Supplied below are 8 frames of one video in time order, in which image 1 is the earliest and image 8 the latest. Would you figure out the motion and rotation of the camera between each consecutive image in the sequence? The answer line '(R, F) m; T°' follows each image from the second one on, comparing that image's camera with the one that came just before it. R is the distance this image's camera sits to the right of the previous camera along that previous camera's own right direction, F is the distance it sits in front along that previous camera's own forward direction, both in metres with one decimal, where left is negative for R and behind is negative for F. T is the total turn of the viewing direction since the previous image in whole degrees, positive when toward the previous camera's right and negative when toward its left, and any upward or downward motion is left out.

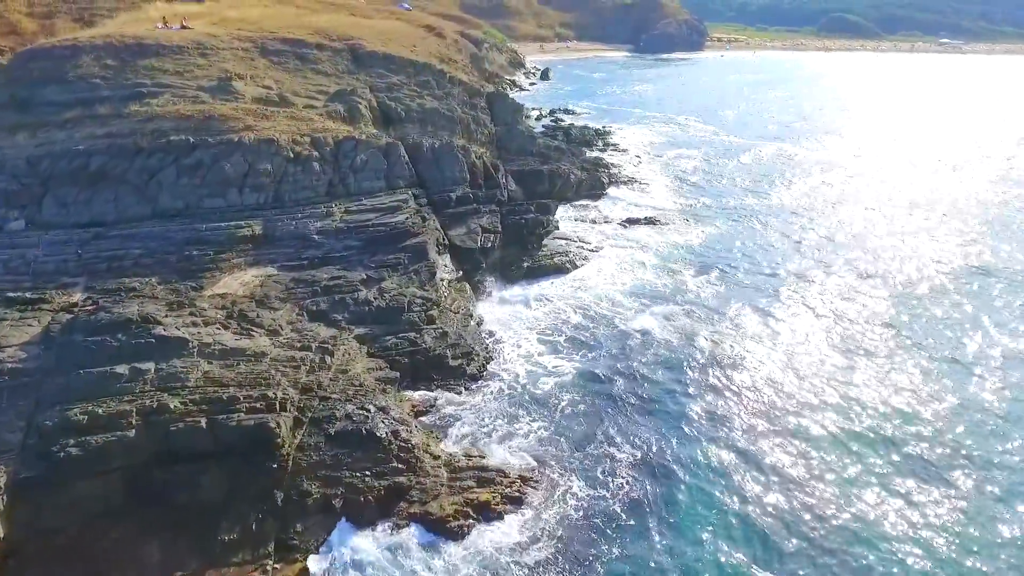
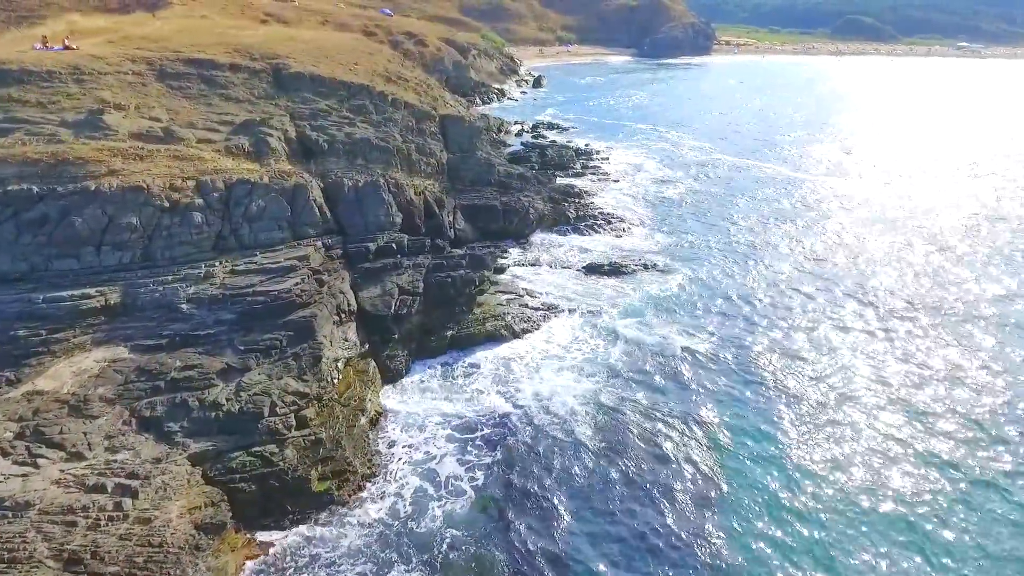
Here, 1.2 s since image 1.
(+4.3, +5.5) m; -1°
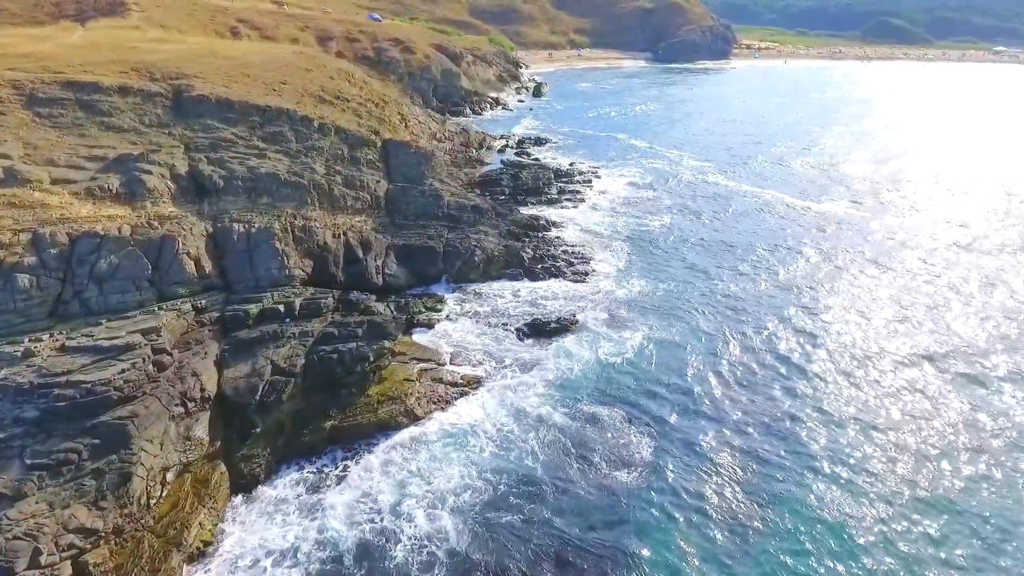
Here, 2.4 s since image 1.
(+4.9, +5.4) m; -2°
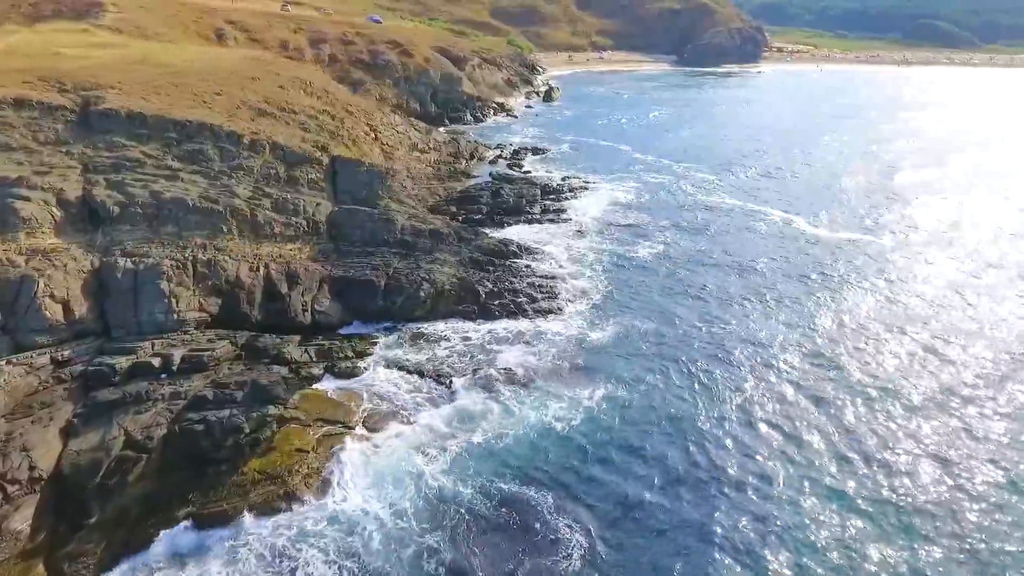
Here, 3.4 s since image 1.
(+4.3, +4.4) m; -3°
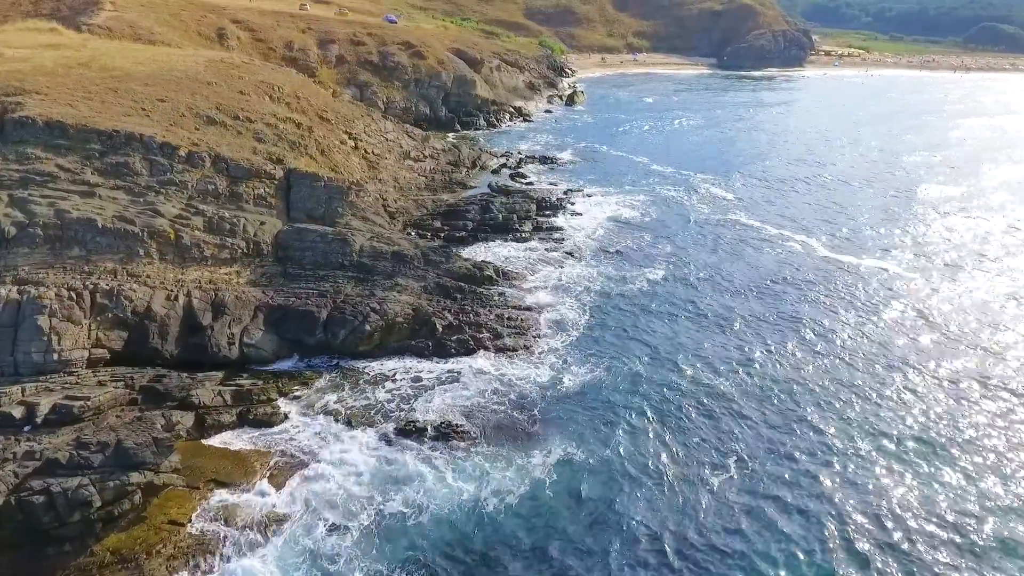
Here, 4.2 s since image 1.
(+3.9, +4.0) m; -4°
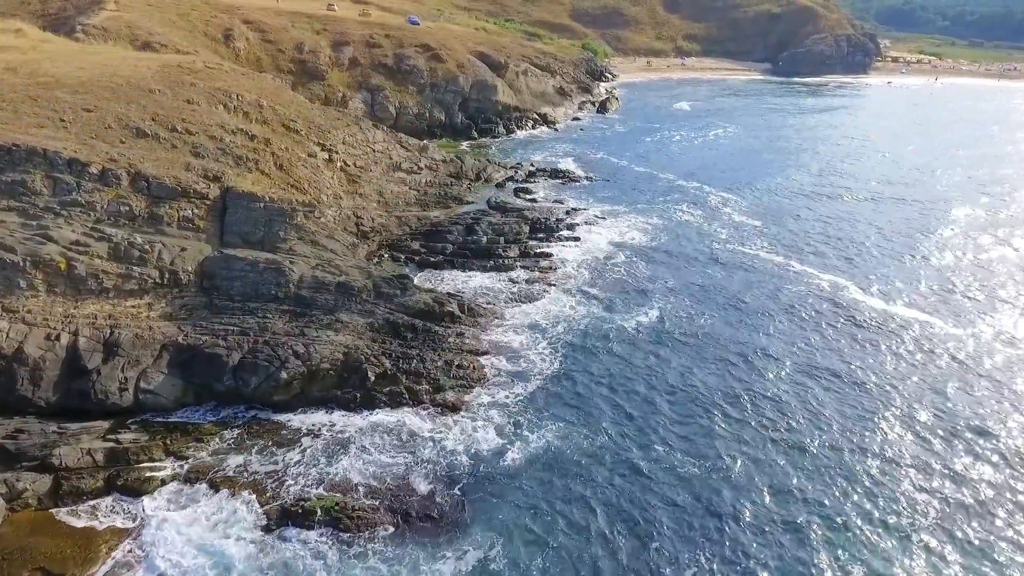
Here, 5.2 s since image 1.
(+4.6, +4.6) m; -5°
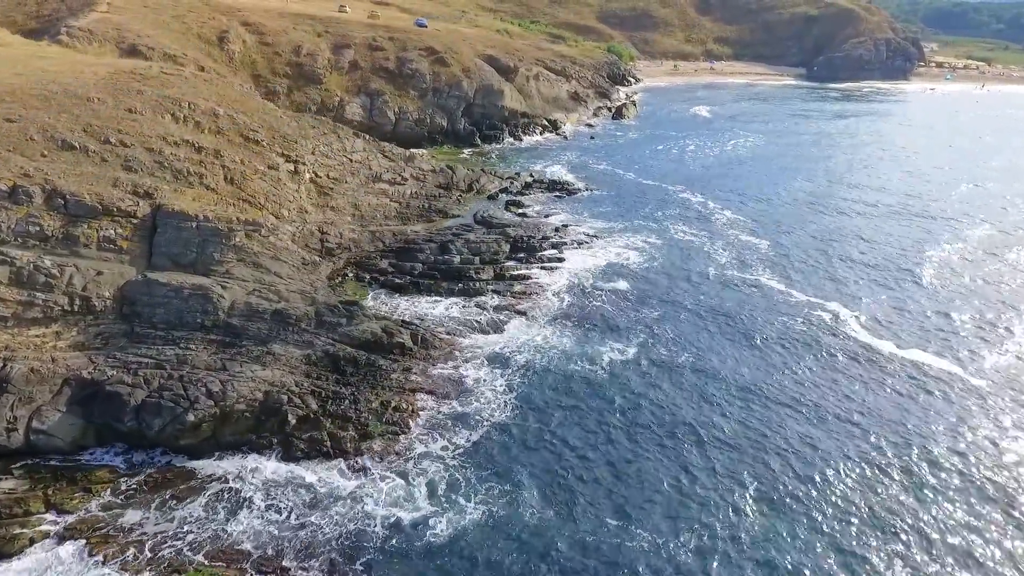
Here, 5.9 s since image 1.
(+3.7, +3.1) m; -3°
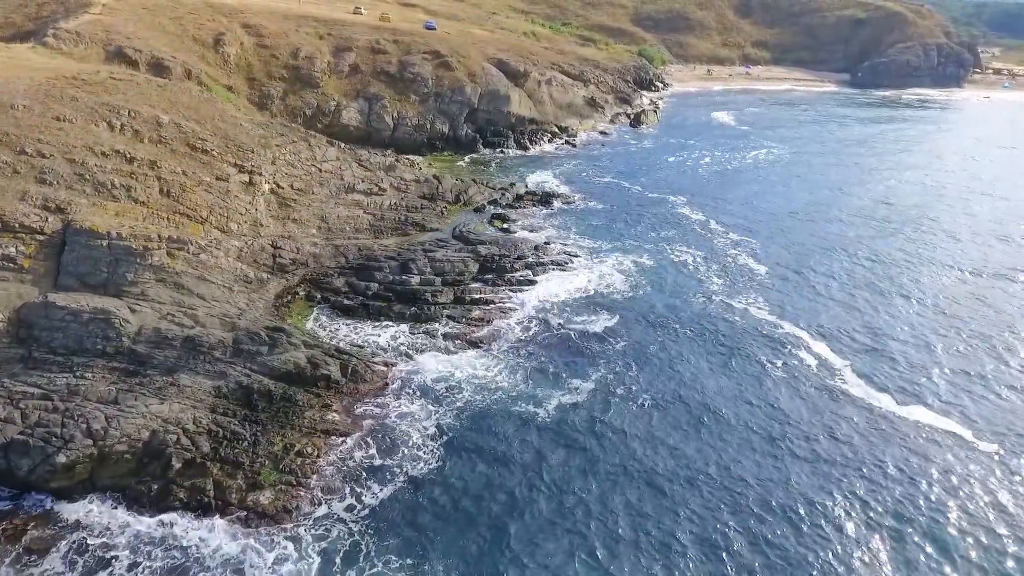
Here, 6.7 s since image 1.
(+4.7, +3.1) m; -4°
